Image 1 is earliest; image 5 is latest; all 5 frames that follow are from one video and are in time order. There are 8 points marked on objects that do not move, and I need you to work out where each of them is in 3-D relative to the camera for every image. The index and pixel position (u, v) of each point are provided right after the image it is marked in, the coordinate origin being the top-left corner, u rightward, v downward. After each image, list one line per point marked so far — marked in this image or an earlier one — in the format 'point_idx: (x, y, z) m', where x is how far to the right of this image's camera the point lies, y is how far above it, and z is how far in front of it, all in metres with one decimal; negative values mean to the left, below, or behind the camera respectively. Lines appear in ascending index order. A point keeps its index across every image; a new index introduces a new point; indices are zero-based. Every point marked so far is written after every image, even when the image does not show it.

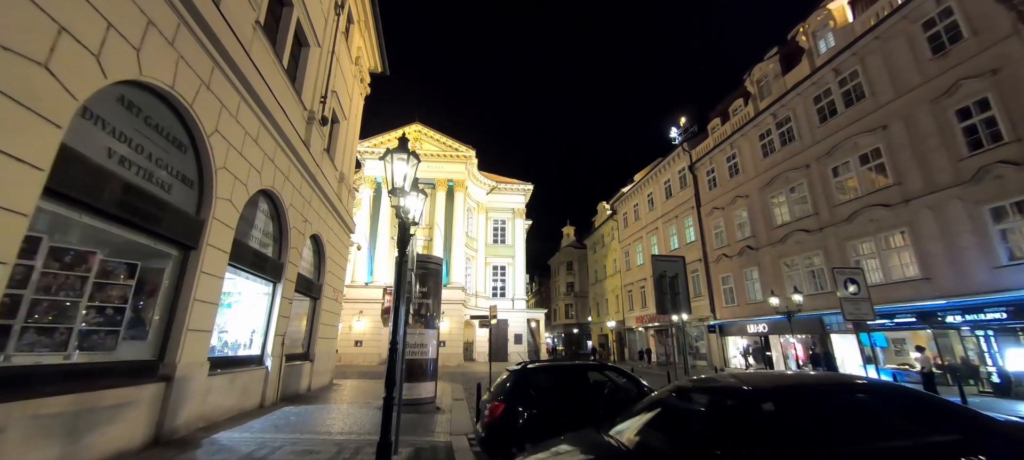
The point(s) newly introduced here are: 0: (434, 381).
0: (-2.1, -4.0, +10.7) m
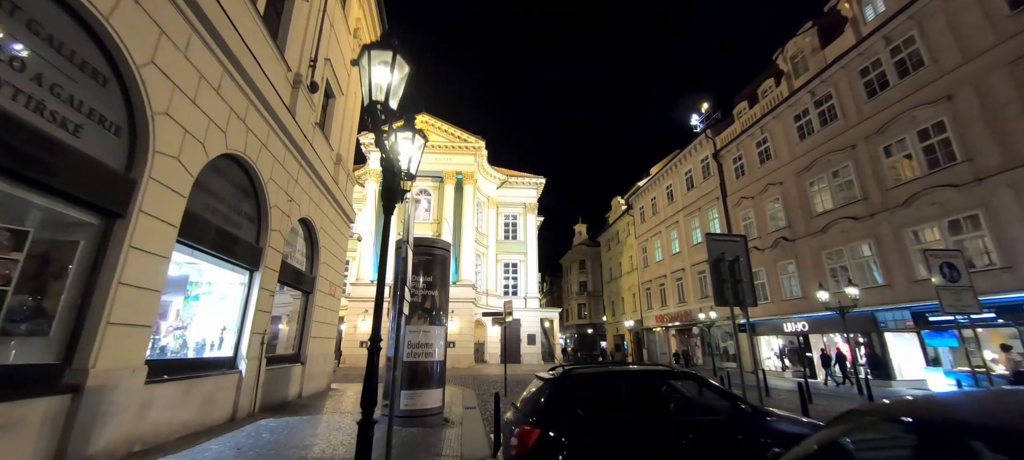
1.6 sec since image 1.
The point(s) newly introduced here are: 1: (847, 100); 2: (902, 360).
0: (-1.6, -3.5, +9.0) m
1: (+16.5, +6.4, +19.7) m
2: (+16.9, -5.6, +17.4) m
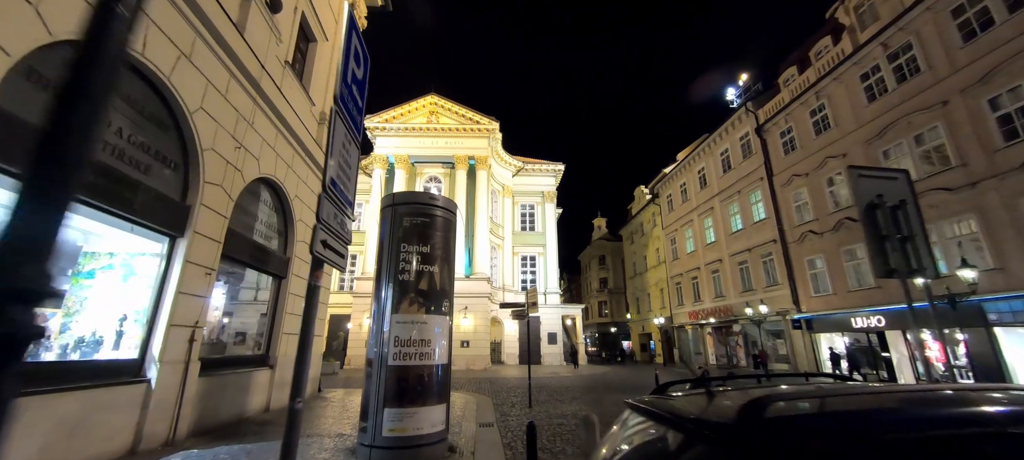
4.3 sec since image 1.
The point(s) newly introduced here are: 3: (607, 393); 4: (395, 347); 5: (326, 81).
0: (-1.1, -2.7, +6.3) m
1: (+17.2, +7.4, +16.4) m
2: (+17.8, -4.6, +14.0) m
3: (+3.1, -5.4, +13.3) m
4: (-1.8, -1.8, +6.0) m
5: (-5.6, +4.6, +12.2) m
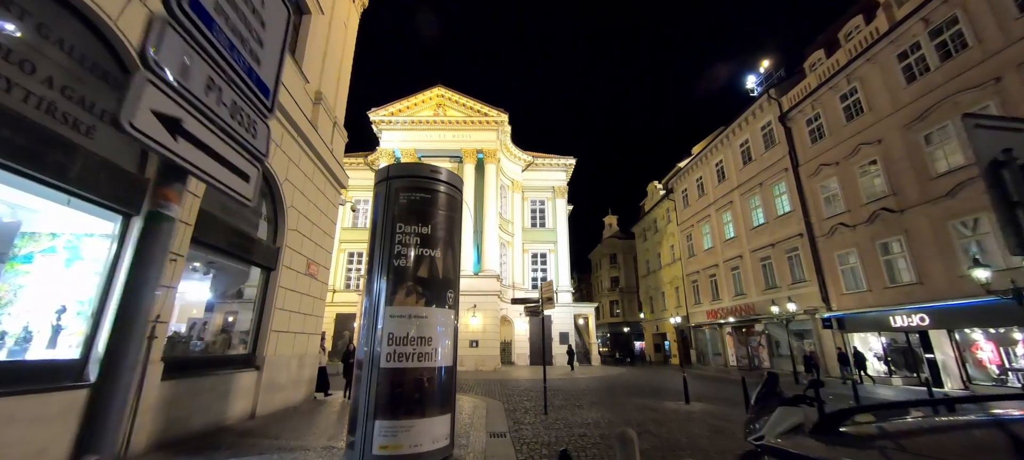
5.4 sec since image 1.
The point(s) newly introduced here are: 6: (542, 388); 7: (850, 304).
0: (-0.8, -2.4, +5.3) m
1: (+17.6, +7.8, +14.9) m
2: (+18.1, -4.2, +12.6) m
3: (+3.5, -5.1, +12.2) m
4: (-1.5, -1.4, +5.0) m
5: (-5.3, +4.9, +11.2) m
6: (+1.1, -5.8, +14.8) m
7: (+16.7, -3.6, +19.8) m
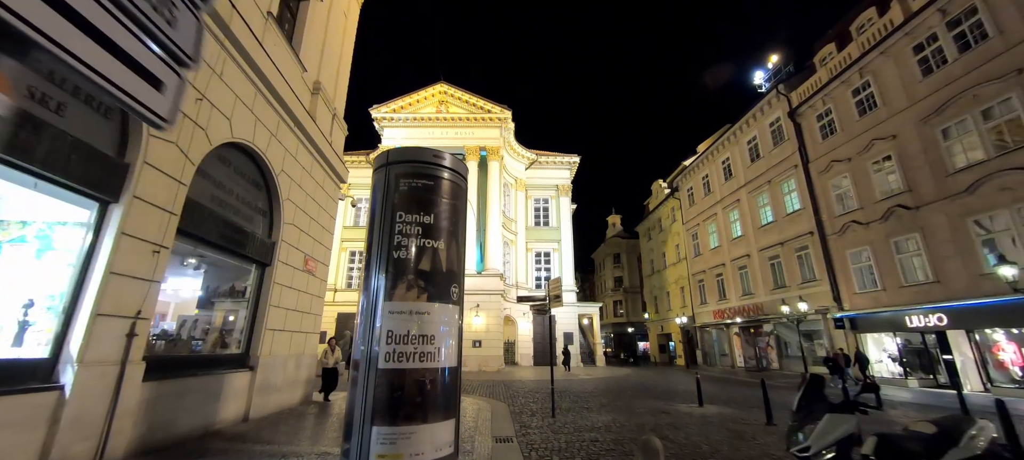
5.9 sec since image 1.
0: (-0.7, -2.3, +4.9) m
1: (+17.8, +7.9, +14.4) m
2: (+18.3, -4.1, +12.1) m
3: (+3.7, -4.9, +11.7) m
4: (-1.4, -1.3, +4.6) m
5: (-5.2, +5.0, +10.8) m
6: (+1.3, -5.7, +14.4) m
7: (+16.9, -3.5, +19.3) m
